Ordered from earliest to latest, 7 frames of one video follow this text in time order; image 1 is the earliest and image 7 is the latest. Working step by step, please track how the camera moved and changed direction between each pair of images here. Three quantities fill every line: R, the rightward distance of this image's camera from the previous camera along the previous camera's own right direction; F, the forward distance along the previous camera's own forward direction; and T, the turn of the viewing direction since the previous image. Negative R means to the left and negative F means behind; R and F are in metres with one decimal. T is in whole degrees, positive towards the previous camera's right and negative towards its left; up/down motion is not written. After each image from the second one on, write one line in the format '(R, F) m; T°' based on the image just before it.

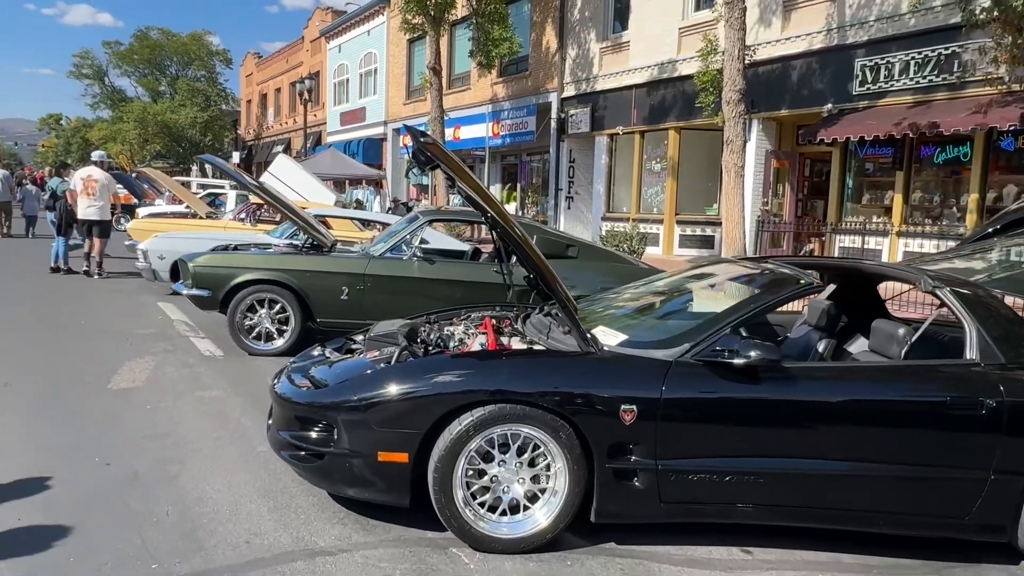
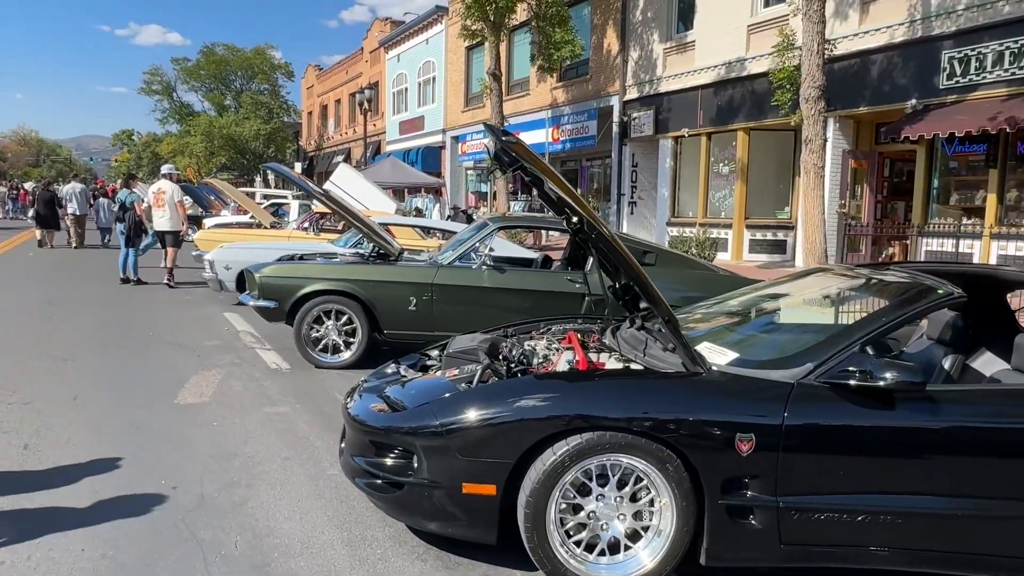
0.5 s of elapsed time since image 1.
(-0.2, +0.3) m; -4°
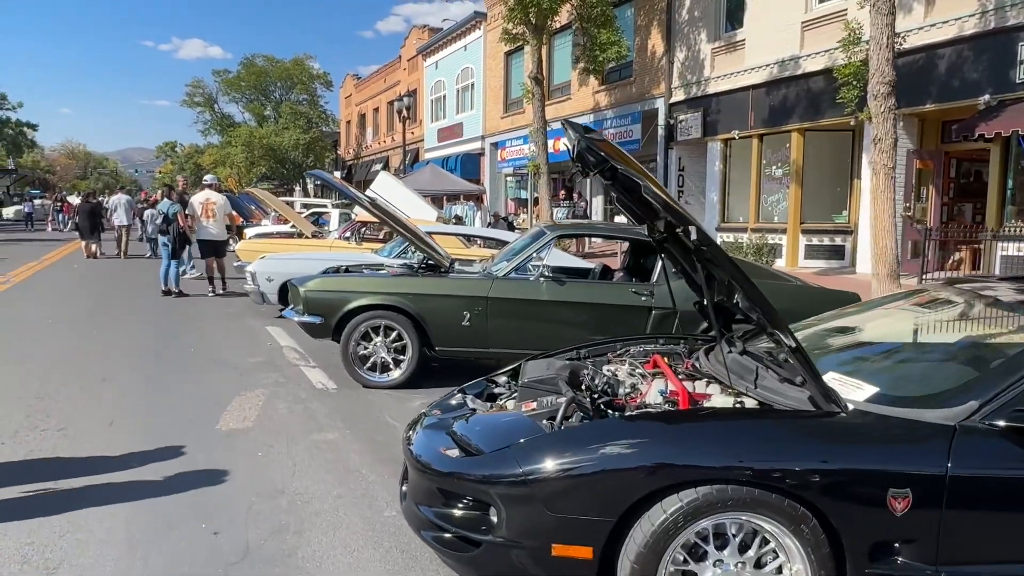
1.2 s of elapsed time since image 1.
(-0.2, +0.5) m; -3°
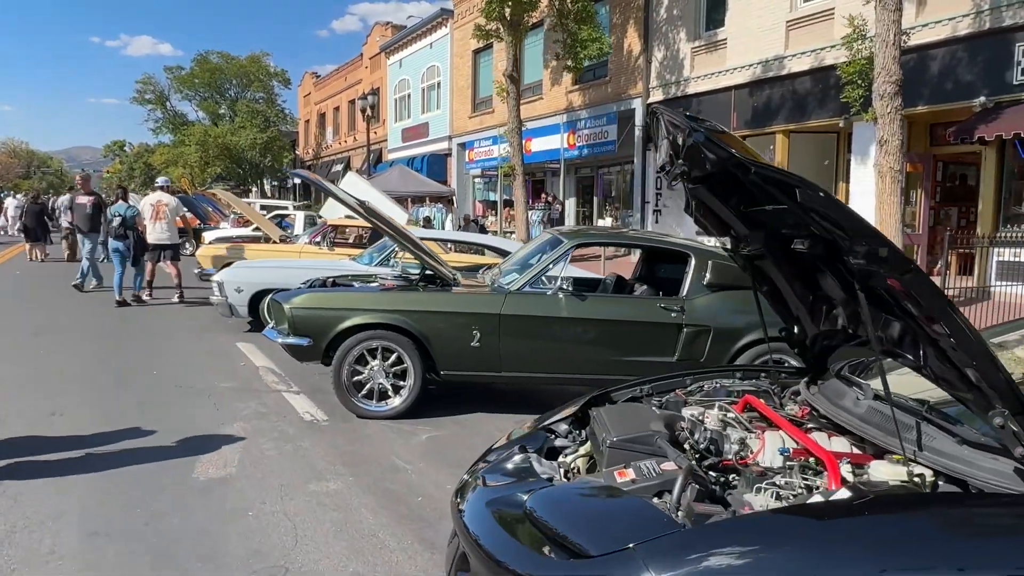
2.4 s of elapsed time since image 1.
(-0.4, +0.7) m; +3°
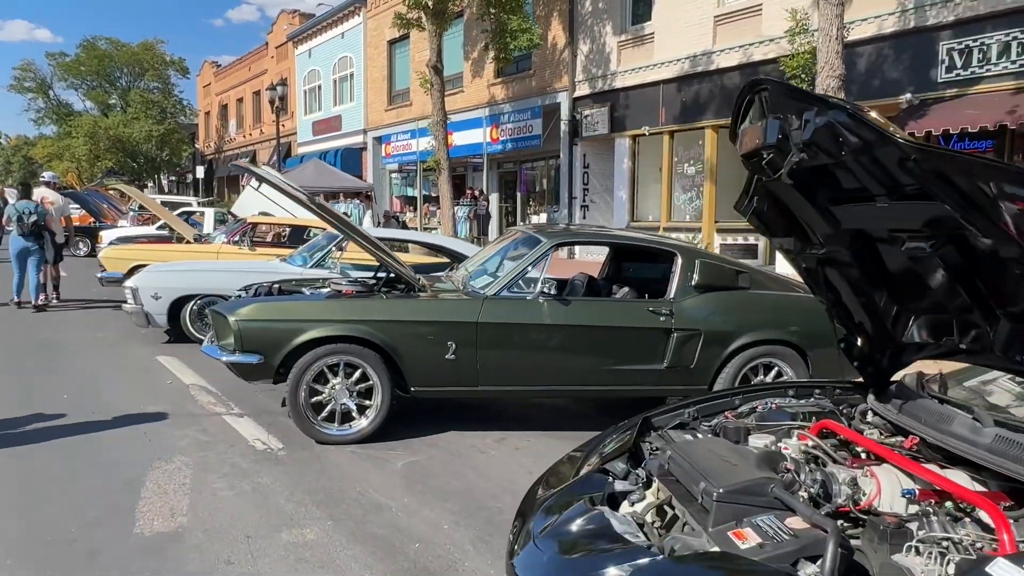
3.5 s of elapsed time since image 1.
(-0.5, +0.6) m; +7°
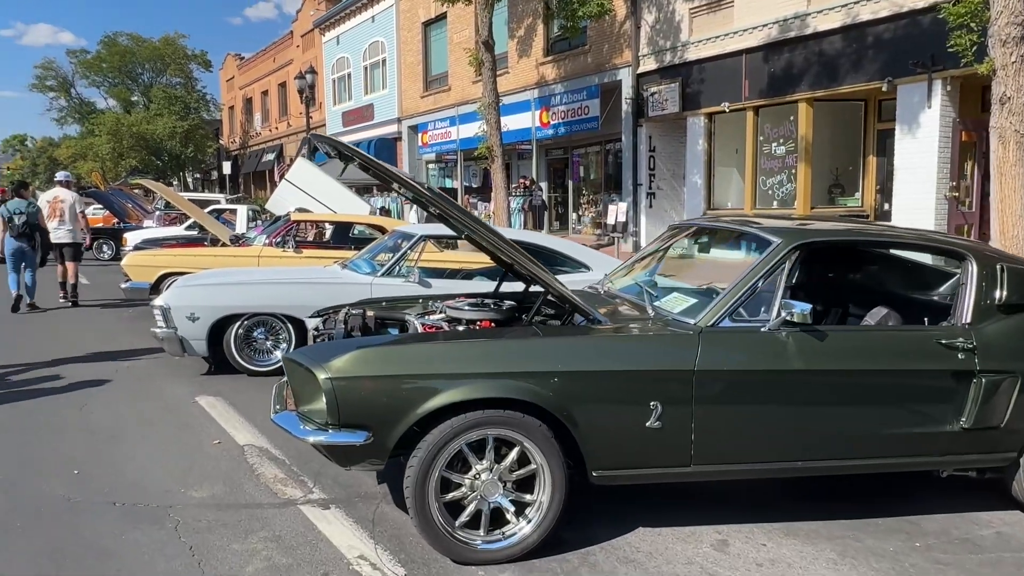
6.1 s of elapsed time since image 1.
(-0.9, +1.8) m; -2°
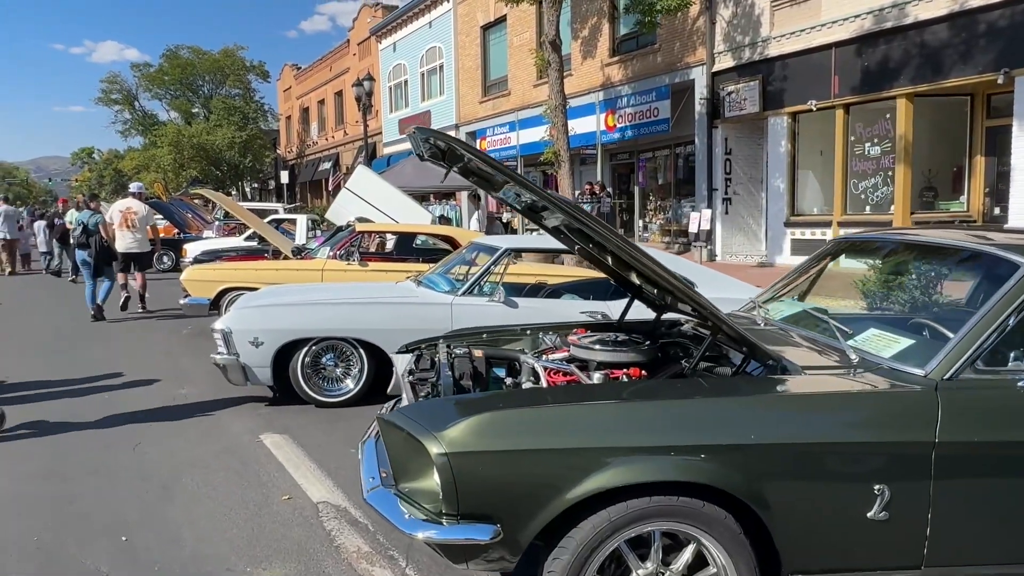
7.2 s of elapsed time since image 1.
(-0.4, +0.8) m; -4°
